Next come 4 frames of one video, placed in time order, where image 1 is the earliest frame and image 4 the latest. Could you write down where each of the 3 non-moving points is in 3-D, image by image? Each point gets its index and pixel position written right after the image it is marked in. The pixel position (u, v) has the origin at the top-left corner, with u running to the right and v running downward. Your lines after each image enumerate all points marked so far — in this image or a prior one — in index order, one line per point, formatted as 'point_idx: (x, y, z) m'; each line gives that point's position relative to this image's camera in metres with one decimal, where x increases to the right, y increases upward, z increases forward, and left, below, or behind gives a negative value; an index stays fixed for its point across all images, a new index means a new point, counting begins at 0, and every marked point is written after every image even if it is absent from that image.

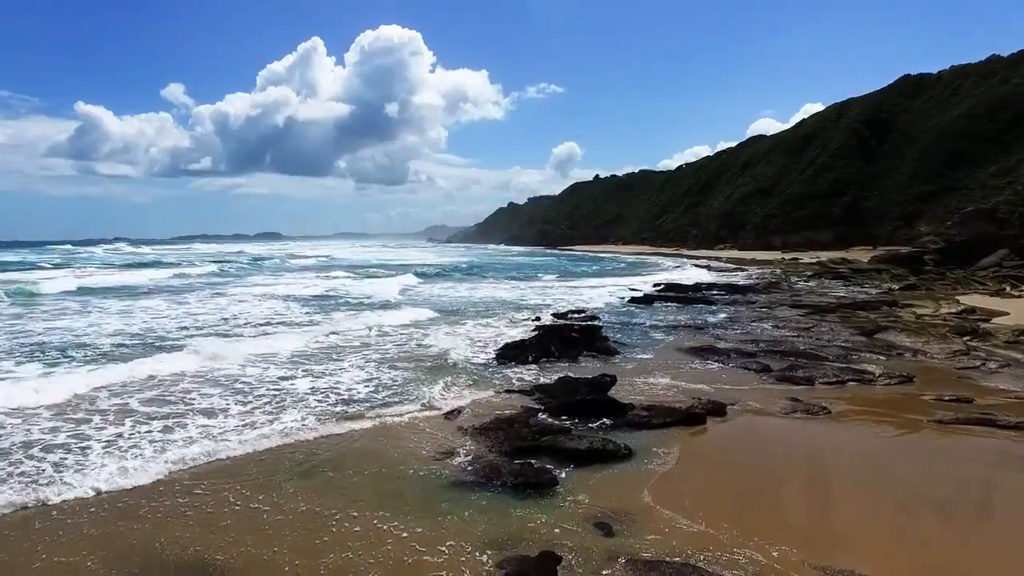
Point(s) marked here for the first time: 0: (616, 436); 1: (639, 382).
0: (+1.3, -1.9, +7.5) m
1: (+2.2, -1.7, +10.1) m
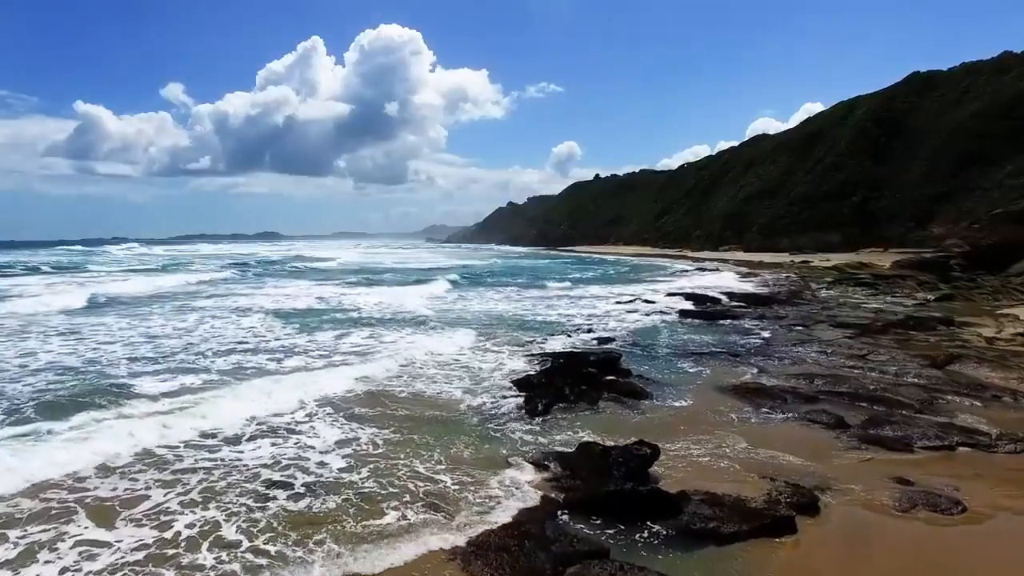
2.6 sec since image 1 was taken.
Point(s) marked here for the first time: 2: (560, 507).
0: (+1.4, -2.4, +5.1) m
1: (+2.3, -2.1, +7.8) m
2: (+0.5, -2.3, +6.1) m
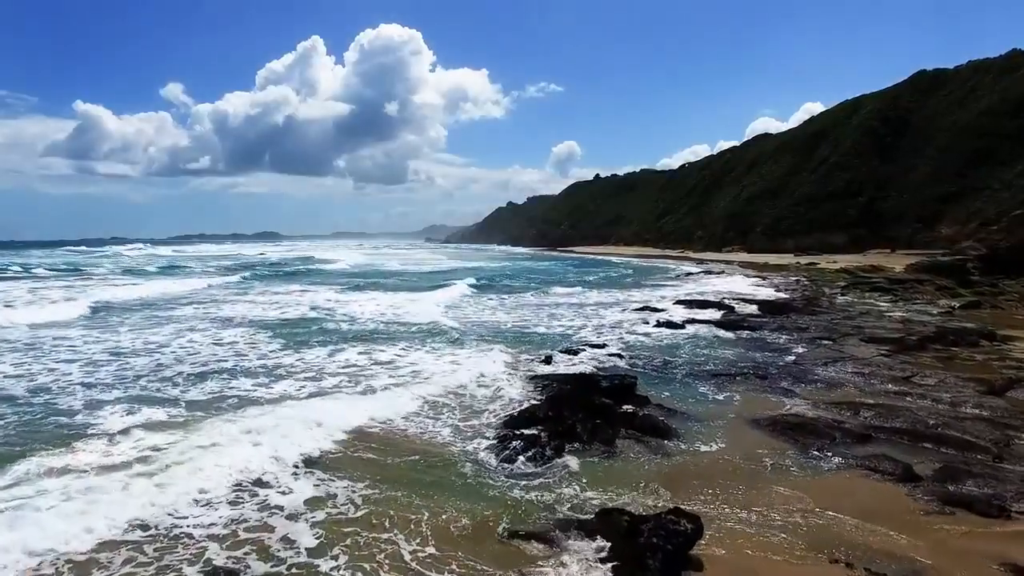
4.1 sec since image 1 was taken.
0: (+1.4, -2.7, +3.6) m
1: (+2.3, -2.4, +6.3) m
2: (+0.5, -2.6, +4.6) m
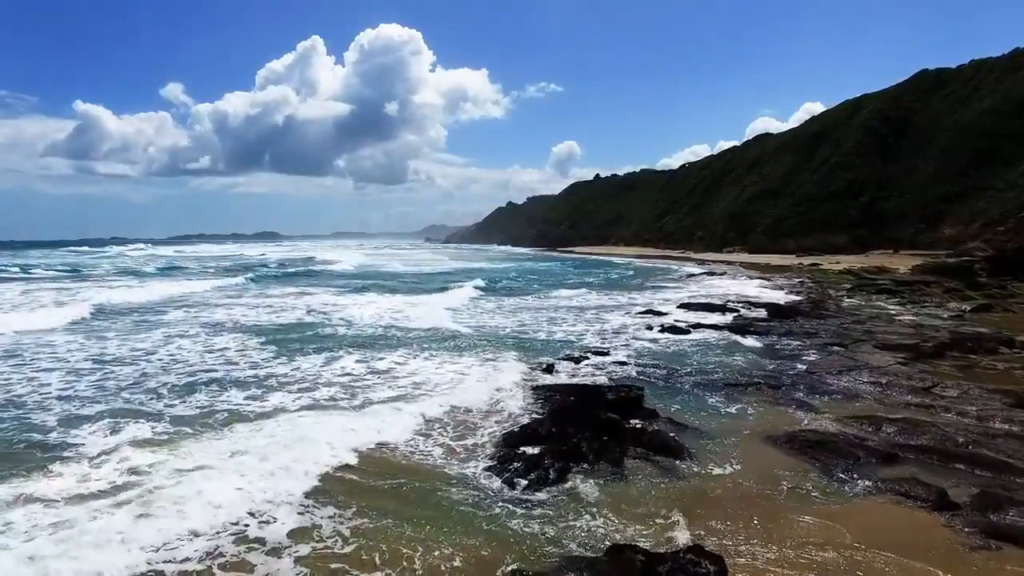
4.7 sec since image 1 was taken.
0: (+1.5, -2.8, +3.1) m
1: (+2.3, -2.6, +5.7) m
2: (+0.6, -2.7, +4.0) m
